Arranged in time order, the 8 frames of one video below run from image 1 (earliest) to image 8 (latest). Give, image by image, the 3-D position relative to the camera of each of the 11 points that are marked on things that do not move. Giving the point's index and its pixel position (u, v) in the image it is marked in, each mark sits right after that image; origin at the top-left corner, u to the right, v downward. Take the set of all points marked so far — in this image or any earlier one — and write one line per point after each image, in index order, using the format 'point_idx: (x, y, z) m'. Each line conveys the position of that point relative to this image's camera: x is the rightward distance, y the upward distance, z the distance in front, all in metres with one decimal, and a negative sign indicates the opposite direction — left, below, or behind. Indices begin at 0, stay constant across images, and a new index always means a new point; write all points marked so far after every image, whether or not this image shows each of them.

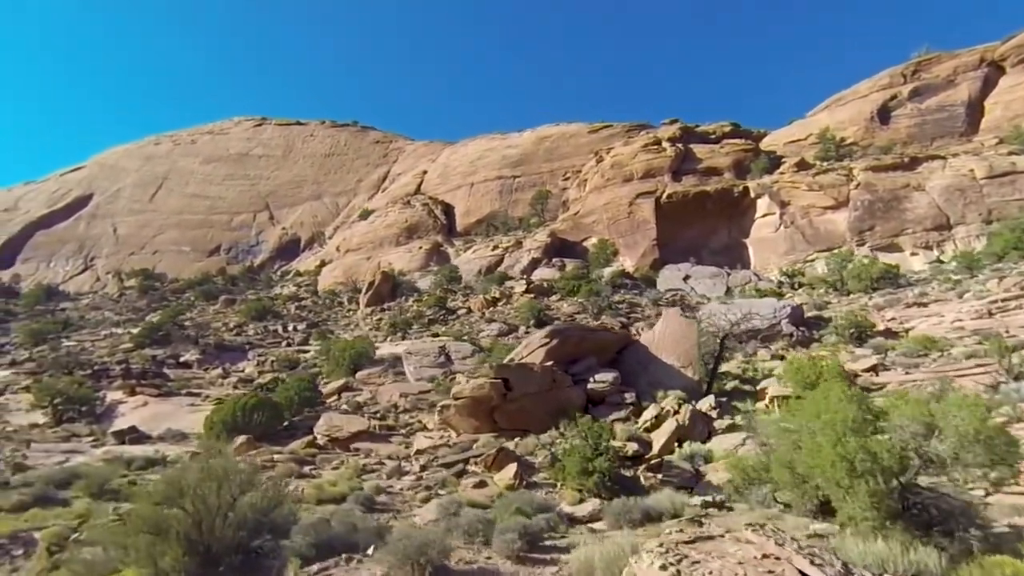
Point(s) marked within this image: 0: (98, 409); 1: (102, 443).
0: (-14.0, -4.2, +18.5) m
1: (-10.1, -3.8, +13.7) m
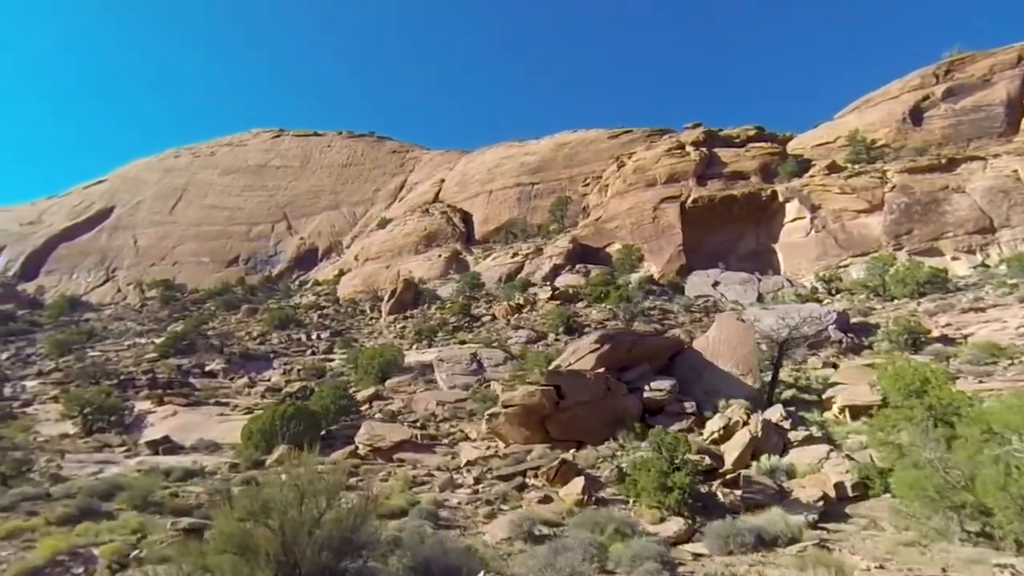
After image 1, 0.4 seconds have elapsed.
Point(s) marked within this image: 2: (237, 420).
0: (-12.9, -4.4, +18.3) m
1: (-9.1, -4.0, +13.5) m
2: (-8.7, -4.2, +17.6) m
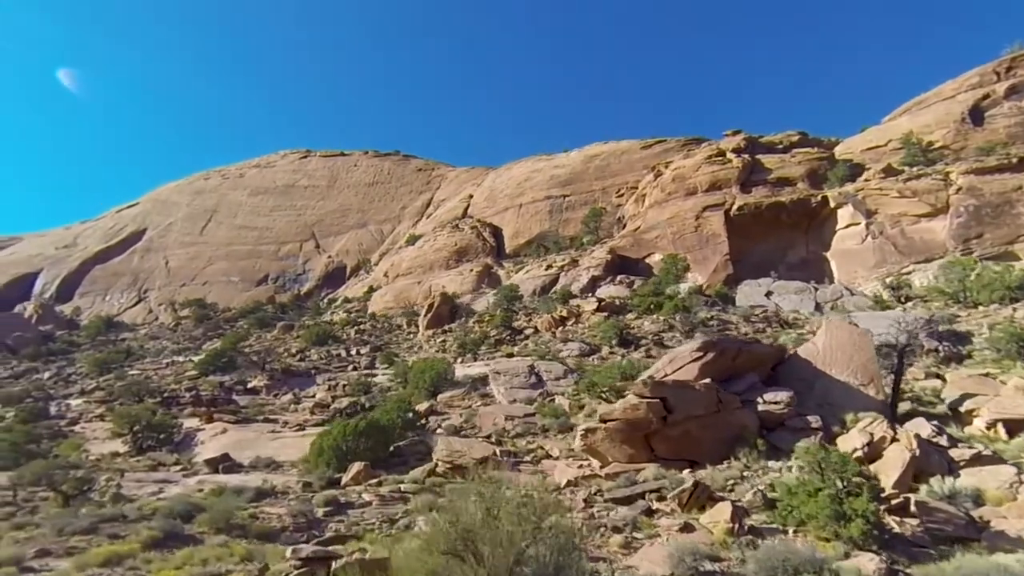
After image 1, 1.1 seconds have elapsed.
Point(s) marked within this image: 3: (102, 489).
0: (-11.0, -4.9, +17.9) m
1: (-7.4, -4.3, +12.9) m
2: (-6.8, -4.7, +17.0) m
3: (-8.4, -4.2, +11.1) m
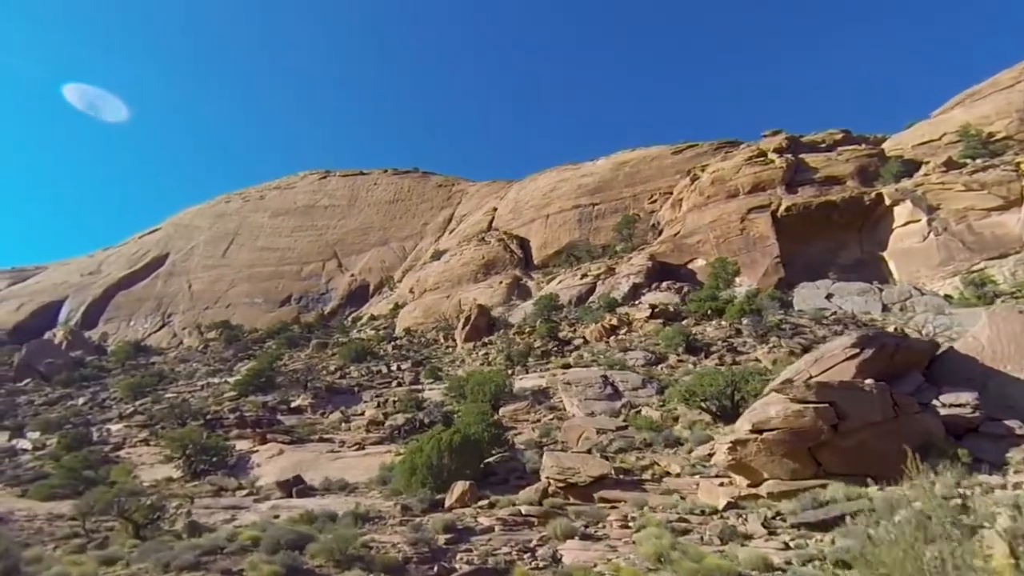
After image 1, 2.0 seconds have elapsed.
0: (-8.8, -5.4, +17.1) m
1: (-5.3, -4.5, +12.0) m
2: (-4.6, -5.0, +16.1) m
3: (-6.4, -4.4, +10.2) m
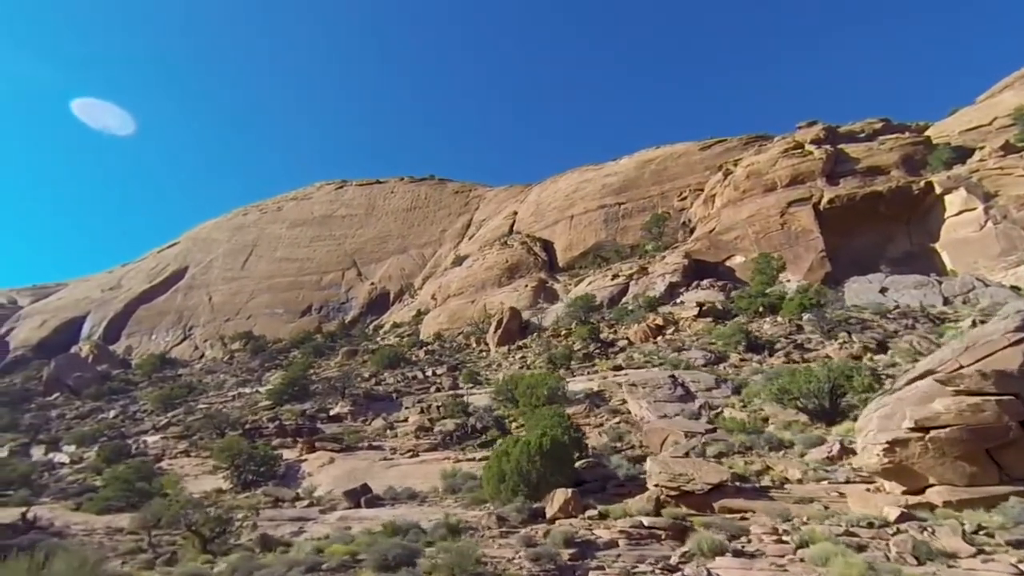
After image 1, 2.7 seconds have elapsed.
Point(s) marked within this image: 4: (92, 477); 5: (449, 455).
0: (-7.0, -5.5, +16.5) m
1: (-3.7, -4.5, +11.3) m
2: (-2.9, -5.0, +15.4) m
3: (-4.8, -4.4, +9.5) m
4: (-14.2, -6.4, +18.4) m
5: (-1.8, -4.8, +15.6) m
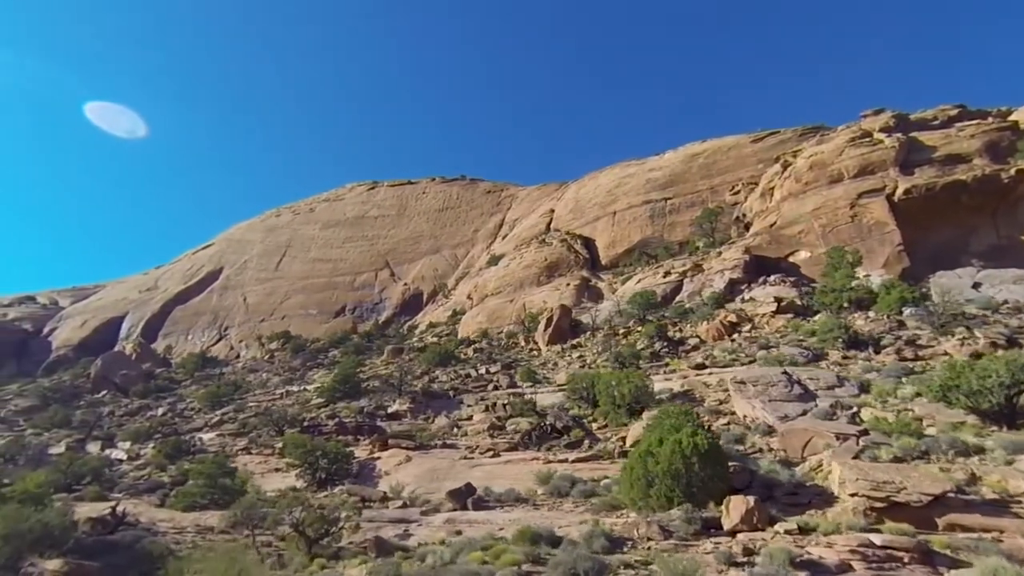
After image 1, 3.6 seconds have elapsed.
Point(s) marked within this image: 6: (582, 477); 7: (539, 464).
0: (-4.6, -5.2, +15.7) m
1: (-1.4, -4.2, +10.4) m
2: (-0.5, -4.7, +14.4) m
3: (-2.6, -4.1, +8.6) m
4: (-11.7, -6.1, +17.9) m
5: (+0.6, -4.5, +14.6) m
6: (+1.5, -4.2, +12.0) m
7: (+0.7, -4.4, +13.7) m
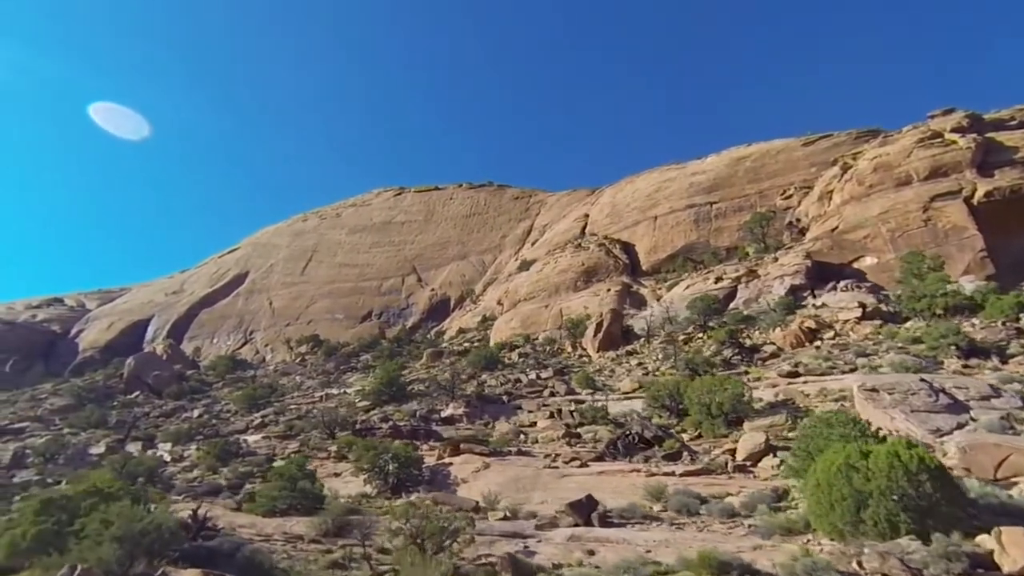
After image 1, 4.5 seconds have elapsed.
0: (-2.3, -5.0, +14.5) m
1: (+0.7, -3.9, +9.1) m
2: (+1.8, -4.5, +13.1) m
3: (-0.5, -3.8, +7.4) m
4: (-9.3, -5.8, +16.9) m
5: (+2.9, -4.3, +13.2) m
6: (+3.7, -4.0, +10.6) m
7: (+2.9, -4.3, +12.3) m
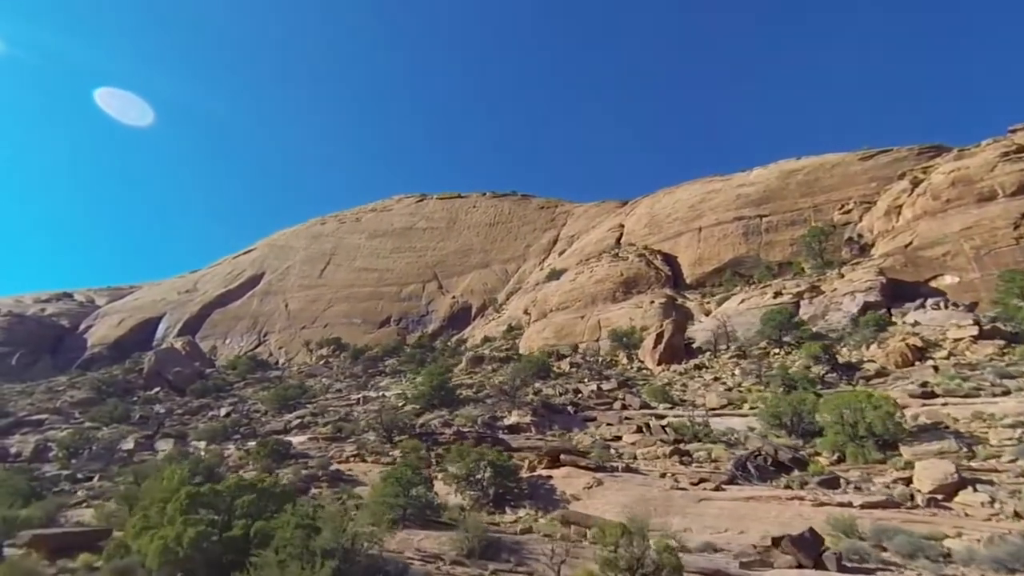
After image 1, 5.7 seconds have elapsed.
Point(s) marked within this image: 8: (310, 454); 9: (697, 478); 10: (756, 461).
0: (+0.4, -4.7, +12.6) m
1: (+3.4, -3.6, +7.2) m
2: (+4.5, -4.4, +11.1) m
3: (+2.2, -3.4, +5.5) m
4: (-6.6, -5.3, +15.0) m
5: (+5.6, -4.2, +11.3) m
6: (+6.5, -3.9, +8.7) m
7: (+5.7, -4.1, +10.4) m
8: (-7.1, -5.9, +19.1) m
9: (+4.3, -4.4, +12.6) m
10: (+5.9, -4.2, +13.0) m
